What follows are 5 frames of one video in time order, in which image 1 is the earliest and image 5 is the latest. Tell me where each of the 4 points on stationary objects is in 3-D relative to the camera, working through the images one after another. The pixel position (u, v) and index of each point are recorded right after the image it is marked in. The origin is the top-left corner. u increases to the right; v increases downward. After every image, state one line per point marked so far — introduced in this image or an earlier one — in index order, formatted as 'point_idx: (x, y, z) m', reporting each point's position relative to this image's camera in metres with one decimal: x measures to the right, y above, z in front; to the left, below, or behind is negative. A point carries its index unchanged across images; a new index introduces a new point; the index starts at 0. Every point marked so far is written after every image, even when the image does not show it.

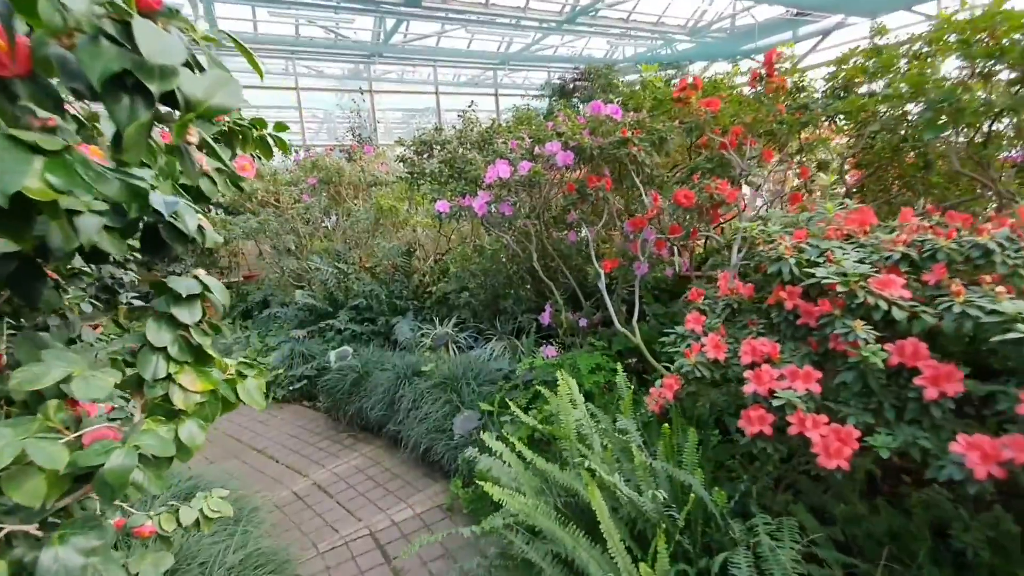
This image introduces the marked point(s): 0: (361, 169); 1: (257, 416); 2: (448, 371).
0: (-1.5, +1.2, +5.2) m
1: (-1.7, -0.9, +3.4) m
2: (-0.3, -0.5, +2.8) m
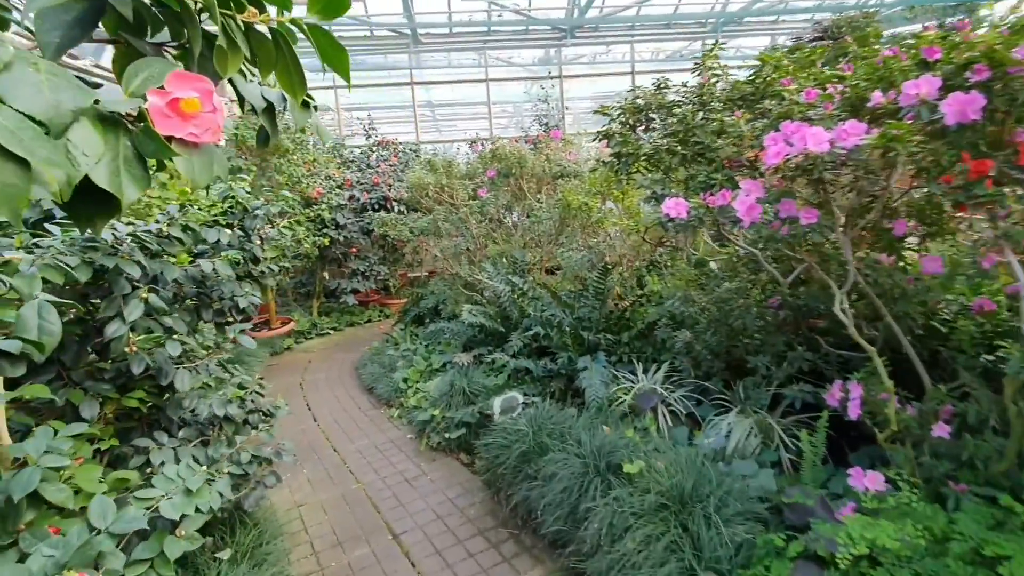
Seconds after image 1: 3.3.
0: (+0.3, +1.1, +4.3) m
1: (-0.6, -1.0, +2.7) m
2: (+0.5, -0.6, +1.7) m
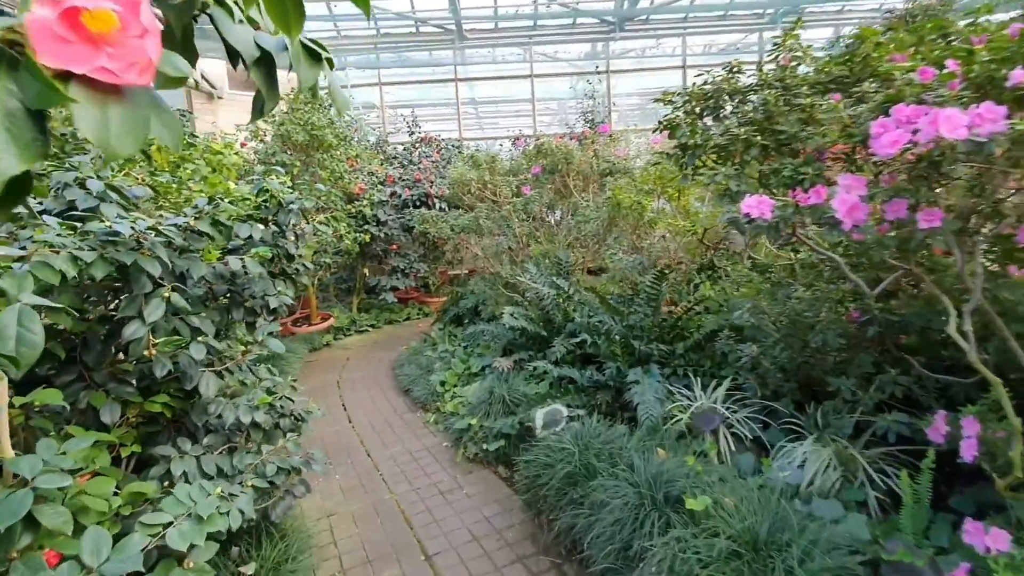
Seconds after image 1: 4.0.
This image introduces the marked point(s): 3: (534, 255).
0: (+0.7, +1.1, +4.1) m
1: (-0.4, -1.0, +2.5) m
2: (+0.6, -0.7, +1.4) m
3: (+0.2, +0.3, +3.9) m
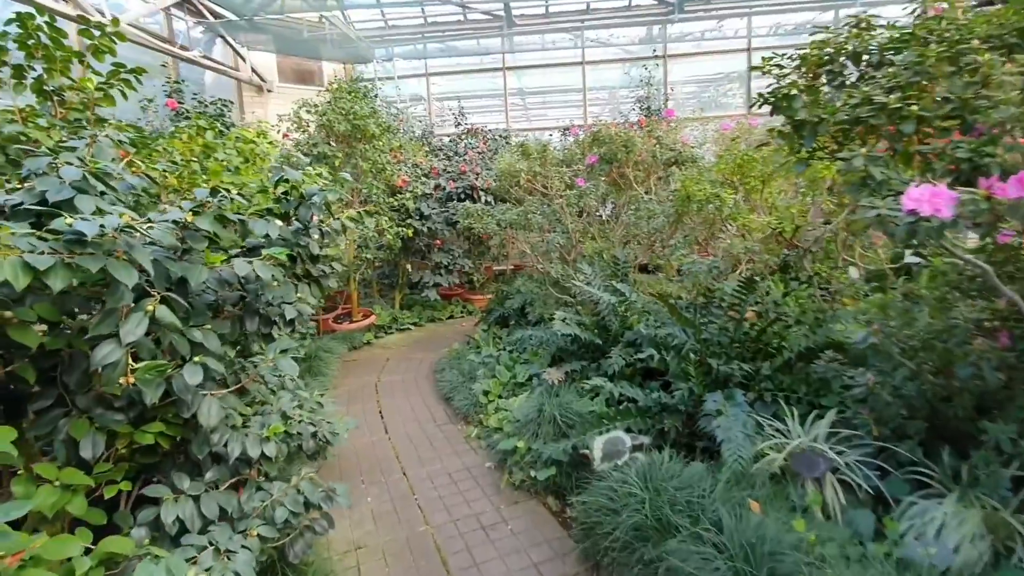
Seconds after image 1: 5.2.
0: (+1.0, +1.0, +3.7) m
1: (-0.1, -1.0, +2.2) m
2: (+0.8, -0.7, +1.1) m
3: (+0.5, +0.2, +3.5) m
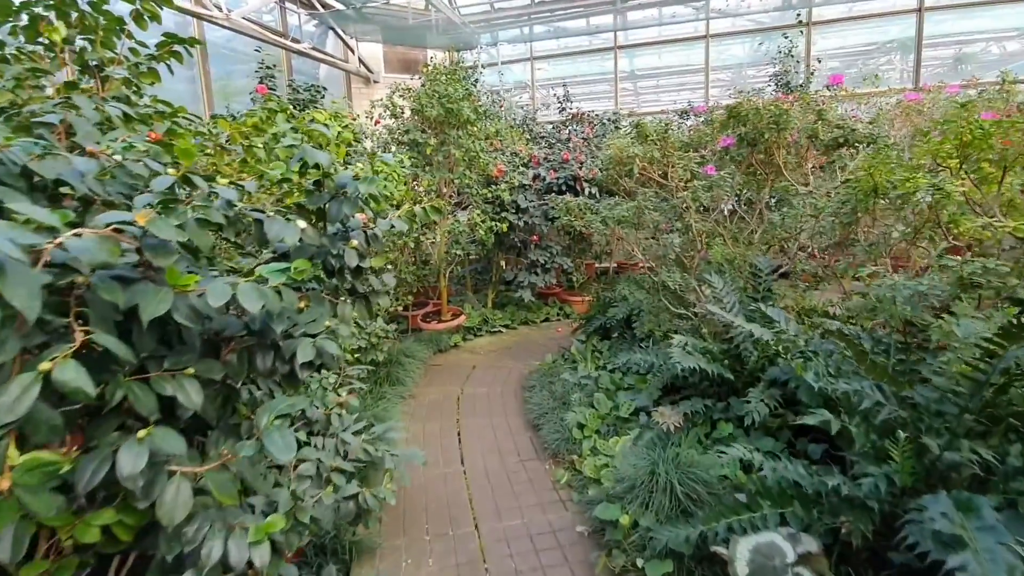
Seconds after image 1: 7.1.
0: (+1.7, +0.9, +2.8) m
1: (+0.2, -1.1, +1.7) m
2: (+0.9, -0.8, +0.4) m
3: (+1.1, +0.2, +2.8) m
